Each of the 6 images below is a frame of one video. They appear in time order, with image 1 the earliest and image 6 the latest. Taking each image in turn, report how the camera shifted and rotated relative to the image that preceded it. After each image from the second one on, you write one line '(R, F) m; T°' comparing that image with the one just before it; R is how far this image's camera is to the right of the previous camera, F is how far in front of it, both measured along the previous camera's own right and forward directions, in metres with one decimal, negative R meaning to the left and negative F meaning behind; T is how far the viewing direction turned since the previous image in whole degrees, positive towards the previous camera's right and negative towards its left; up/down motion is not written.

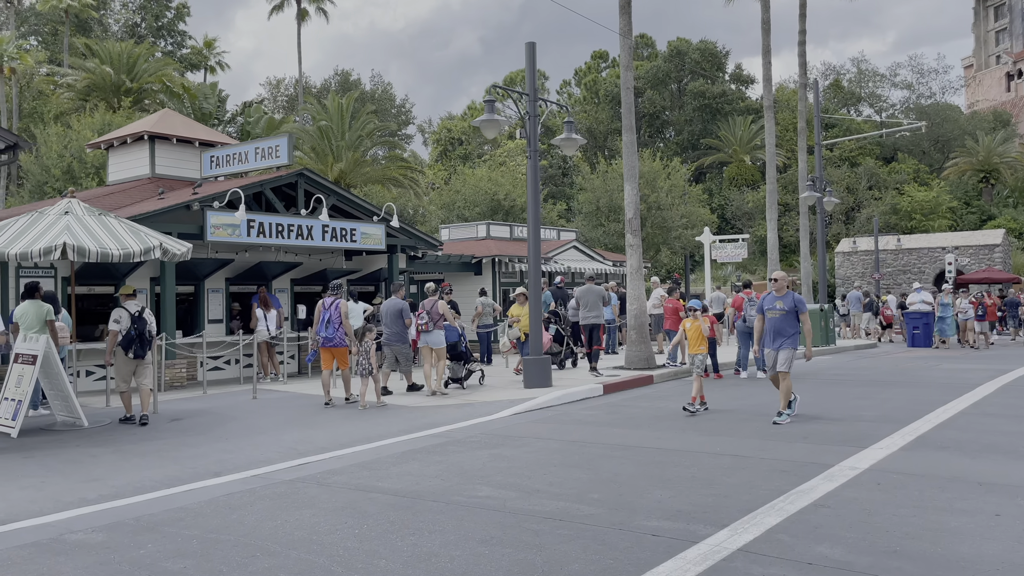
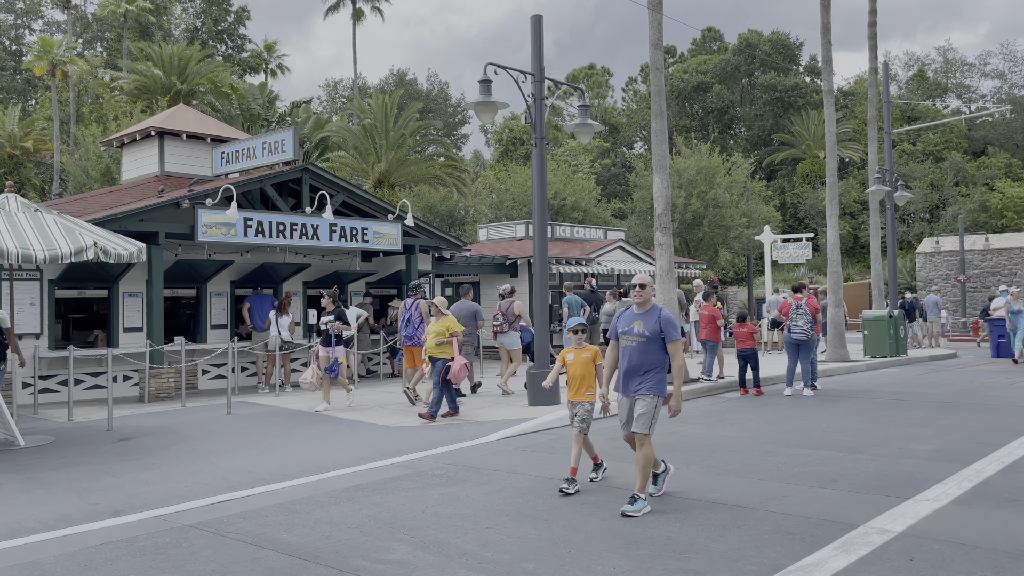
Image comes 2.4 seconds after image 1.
(+1.2, +1.7) m; -5°
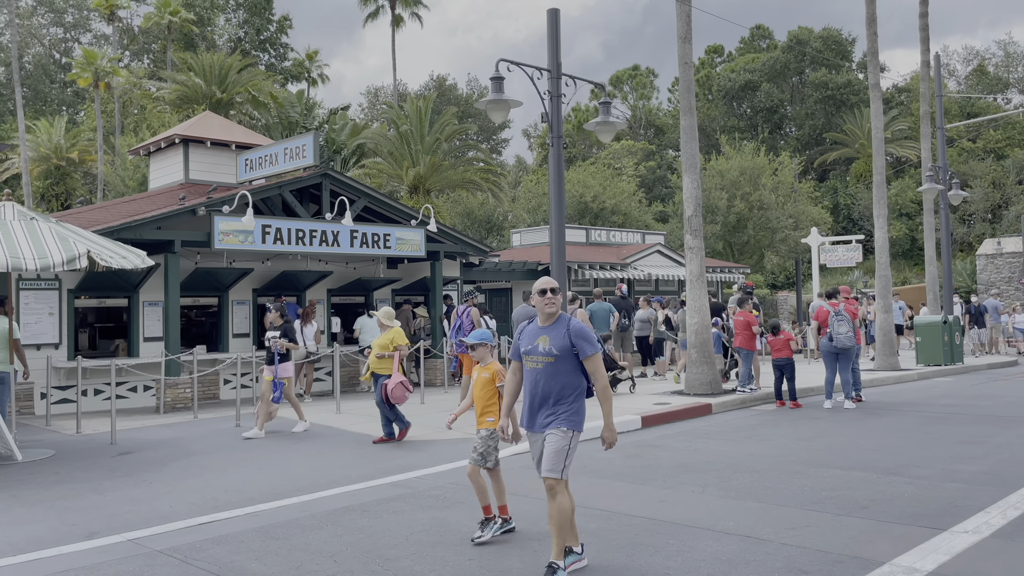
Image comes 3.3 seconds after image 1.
(+0.5, +0.6) m; -3°
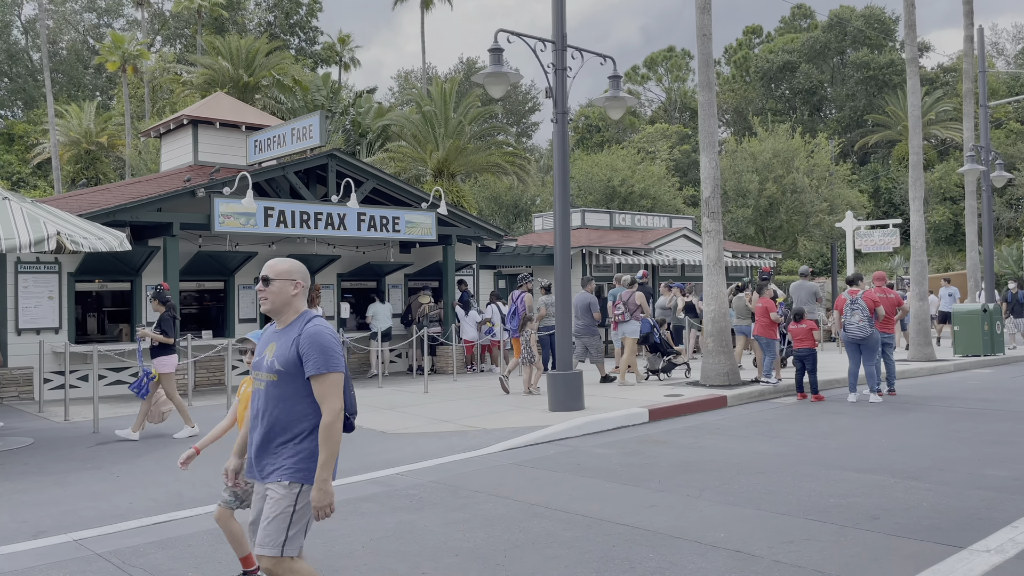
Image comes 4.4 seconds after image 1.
(+0.5, +0.7) m; -3°
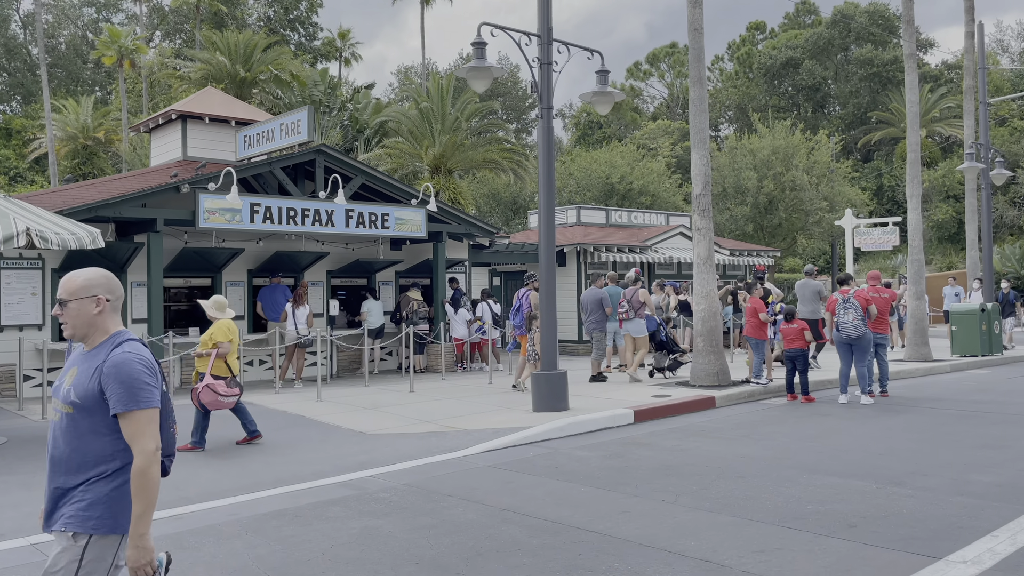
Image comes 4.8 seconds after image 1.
(+0.3, +0.2) m; 0°
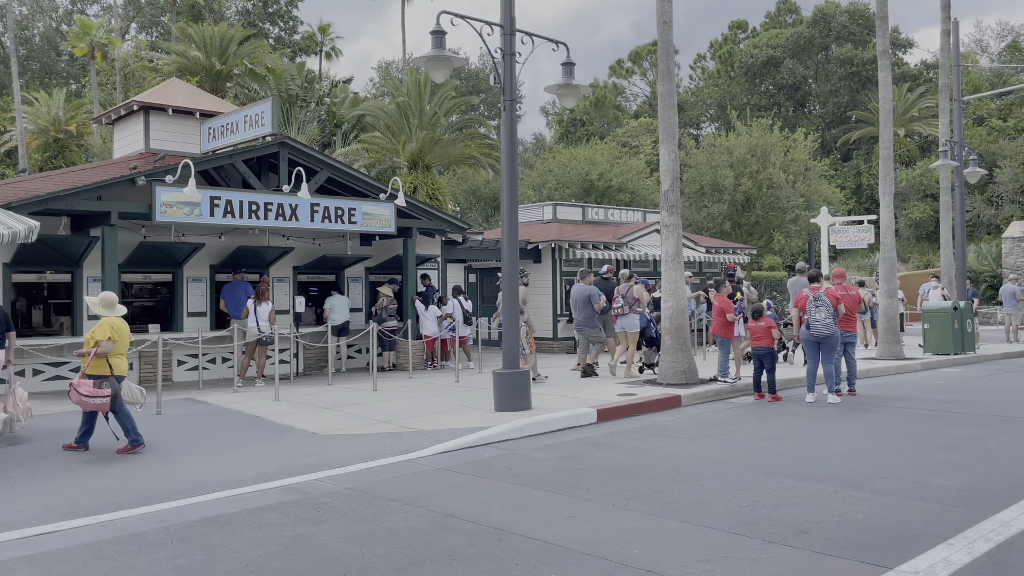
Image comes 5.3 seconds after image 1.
(+0.3, +0.3) m; +1°
